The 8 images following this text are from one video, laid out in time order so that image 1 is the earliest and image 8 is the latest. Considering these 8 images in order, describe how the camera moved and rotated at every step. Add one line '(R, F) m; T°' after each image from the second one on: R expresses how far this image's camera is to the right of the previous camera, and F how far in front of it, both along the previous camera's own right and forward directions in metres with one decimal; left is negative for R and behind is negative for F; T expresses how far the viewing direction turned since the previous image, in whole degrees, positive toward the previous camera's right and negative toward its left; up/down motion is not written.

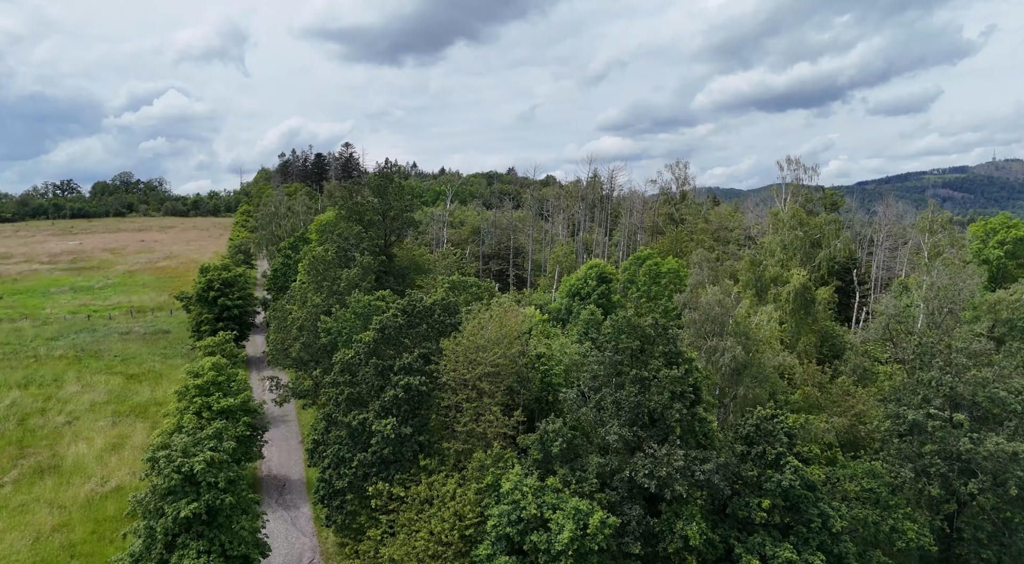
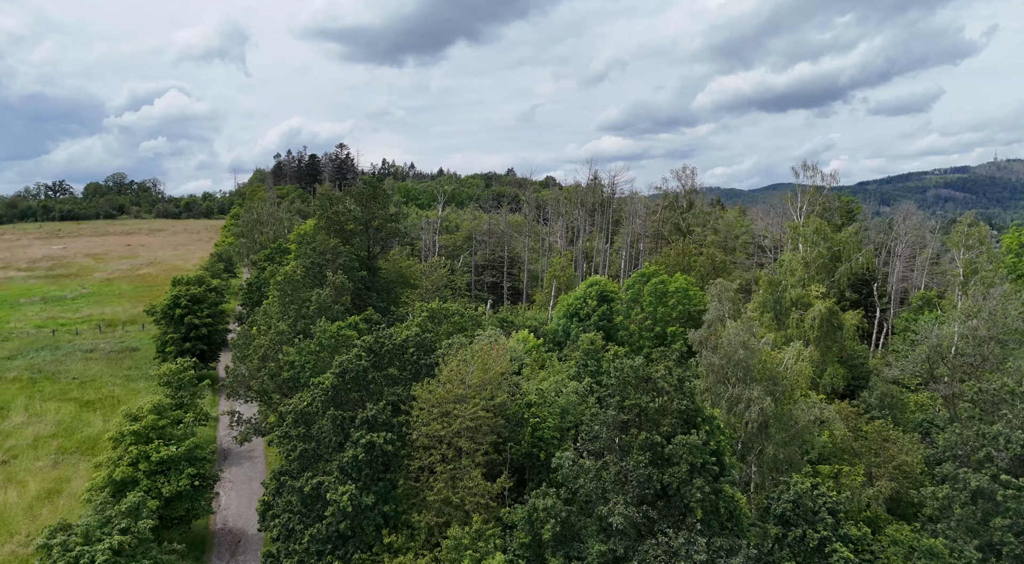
(+0.7, +6.1) m; 0°
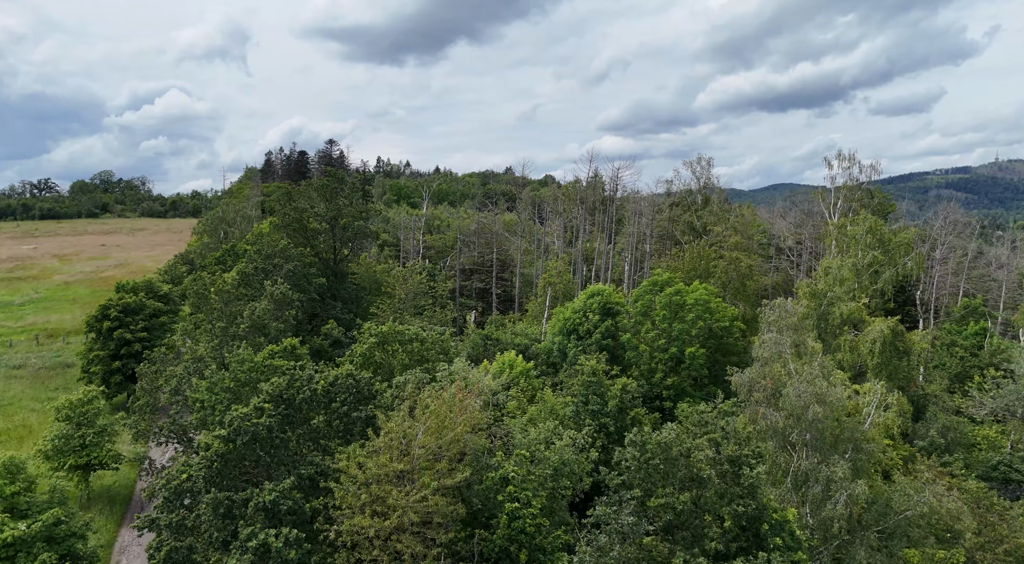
(+1.1, +10.1) m; 0°
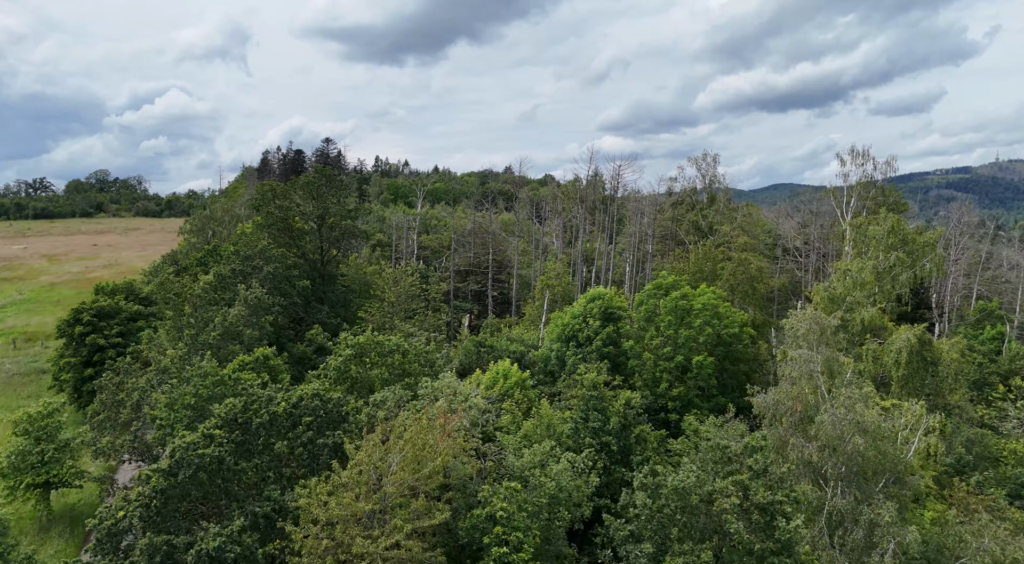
(+0.3, +3.2) m; 0°
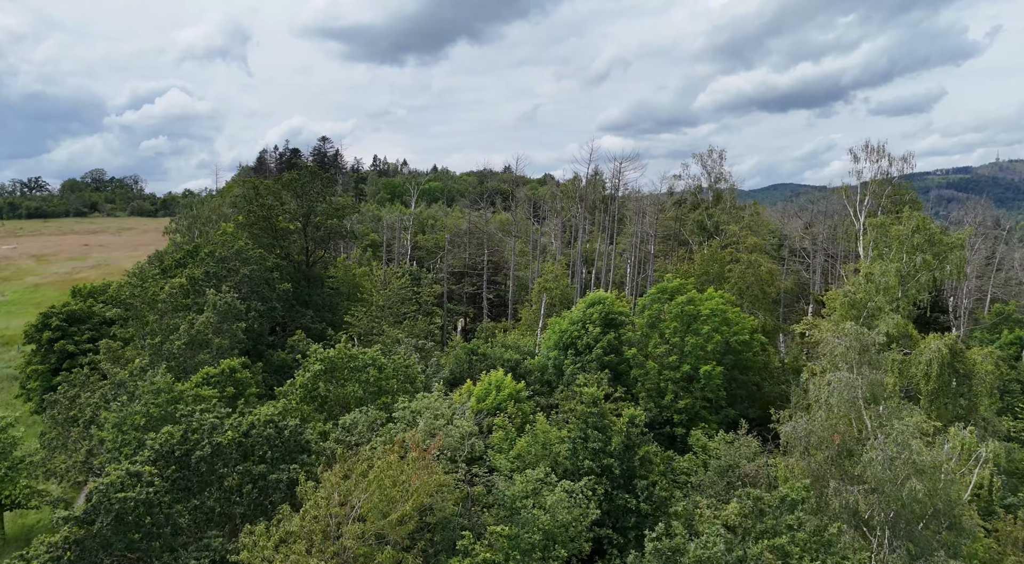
(+0.4, +3.1) m; 0°
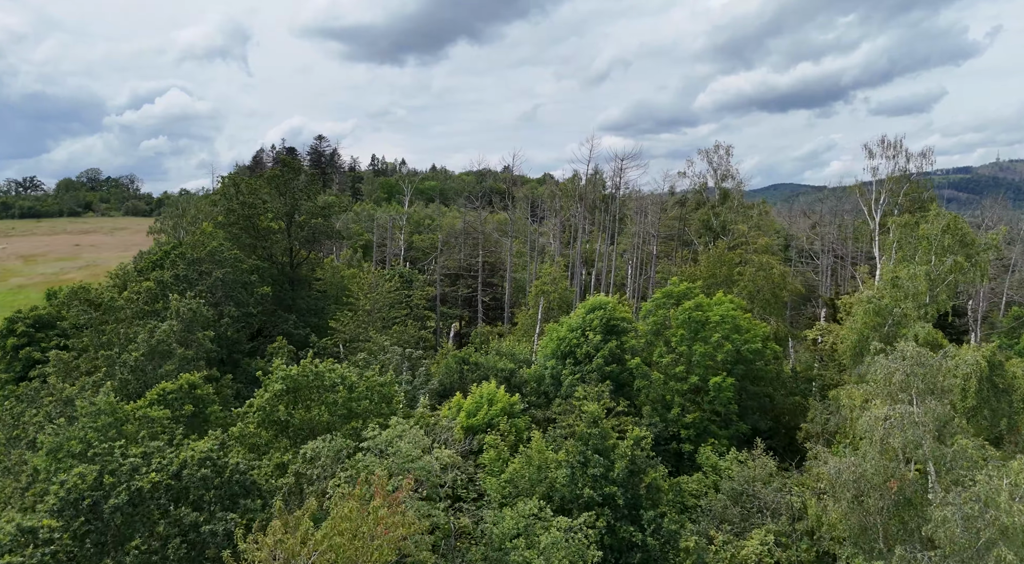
(+0.4, +3.1) m; 0°
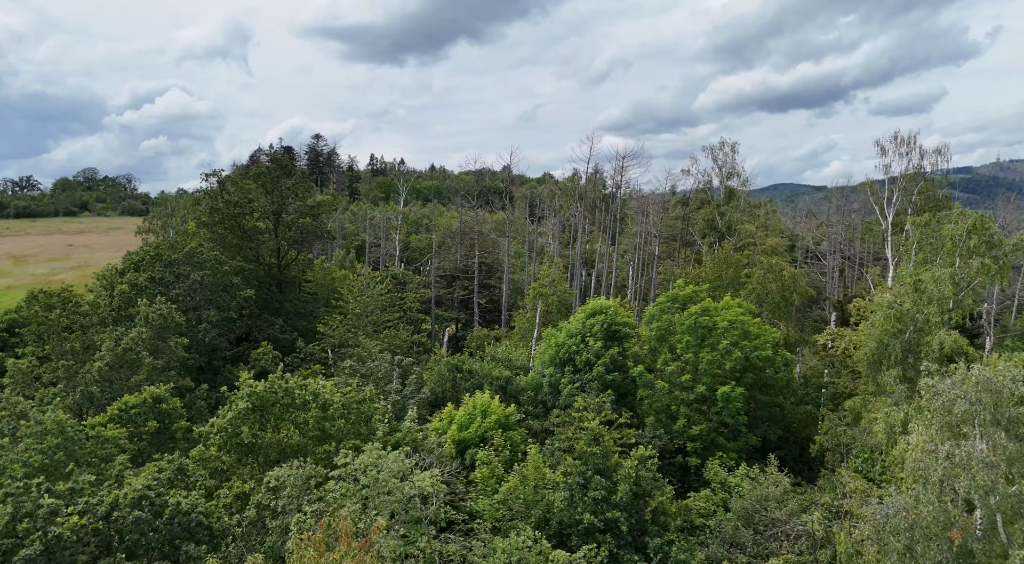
(+0.2, +2.2) m; 0°
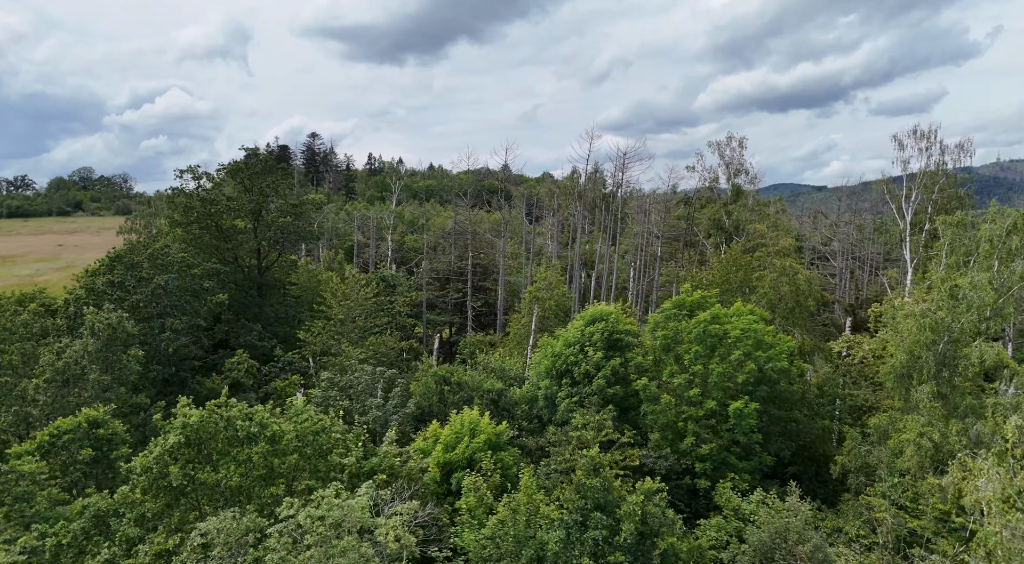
(+0.4, +3.1) m; 0°
